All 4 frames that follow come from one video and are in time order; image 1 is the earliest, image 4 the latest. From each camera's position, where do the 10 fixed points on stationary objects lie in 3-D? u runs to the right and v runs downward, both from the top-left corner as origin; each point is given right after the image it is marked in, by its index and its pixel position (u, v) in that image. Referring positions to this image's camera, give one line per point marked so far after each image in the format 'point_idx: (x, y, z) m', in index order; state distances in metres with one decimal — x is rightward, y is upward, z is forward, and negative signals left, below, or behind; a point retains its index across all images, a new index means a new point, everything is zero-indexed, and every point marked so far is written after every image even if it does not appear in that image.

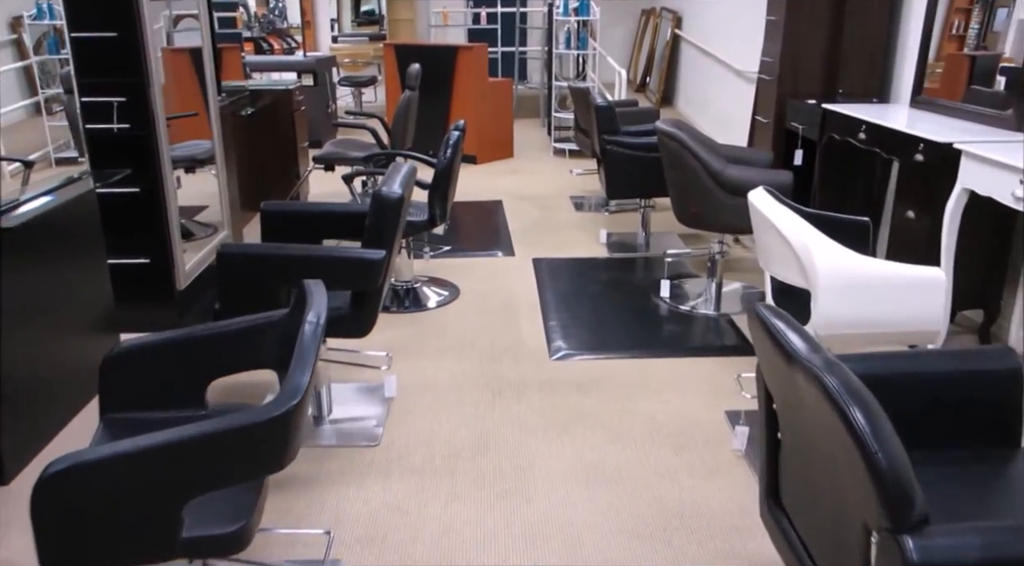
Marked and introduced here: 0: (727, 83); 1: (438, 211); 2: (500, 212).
0: (+1.8, +1.7, +6.7) m
1: (-0.3, +0.3, +3.5) m
2: (-0.1, +0.5, +5.3) m
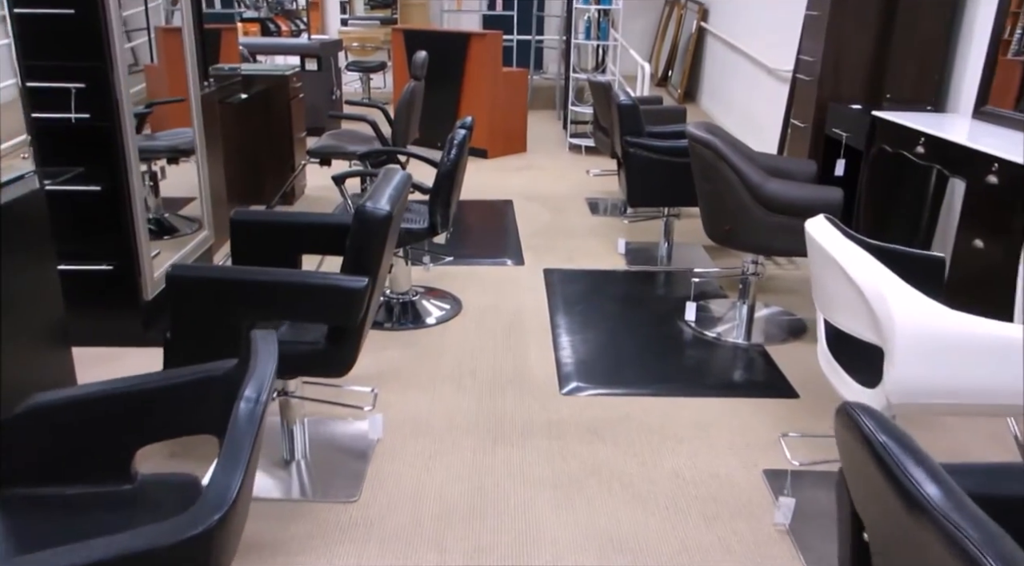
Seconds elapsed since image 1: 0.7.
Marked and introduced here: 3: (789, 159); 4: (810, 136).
0: (+2.0, +1.6, +6.3) m
1: (-0.3, +0.3, +3.1) m
2: (0.0, +0.4, +4.9) m
3: (+1.2, +0.5, +3.3) m
4: (+1.6, +0.8, +4.3) m
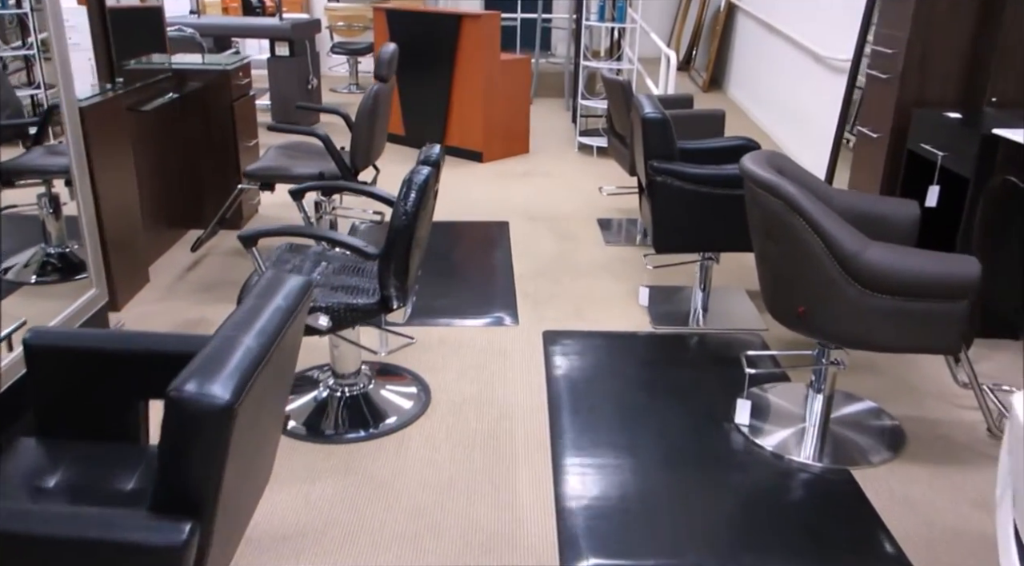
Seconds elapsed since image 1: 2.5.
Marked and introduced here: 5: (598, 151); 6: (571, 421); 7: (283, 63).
0: (+2.0, +1.4, +5.3) m
1: (-0.3, 0.0, +2.2) m
2: (0.0, +0.2, +4.0) m
3: (+1.1, +0.3, +2.4) m
4: (+1.6, +0.6, +3.4) m
5: (+0.6, +1.0, +5.8) m
6: (+0.2, -0.4, +2.5) m
7: (-1.8, +1.7, +6.1) m
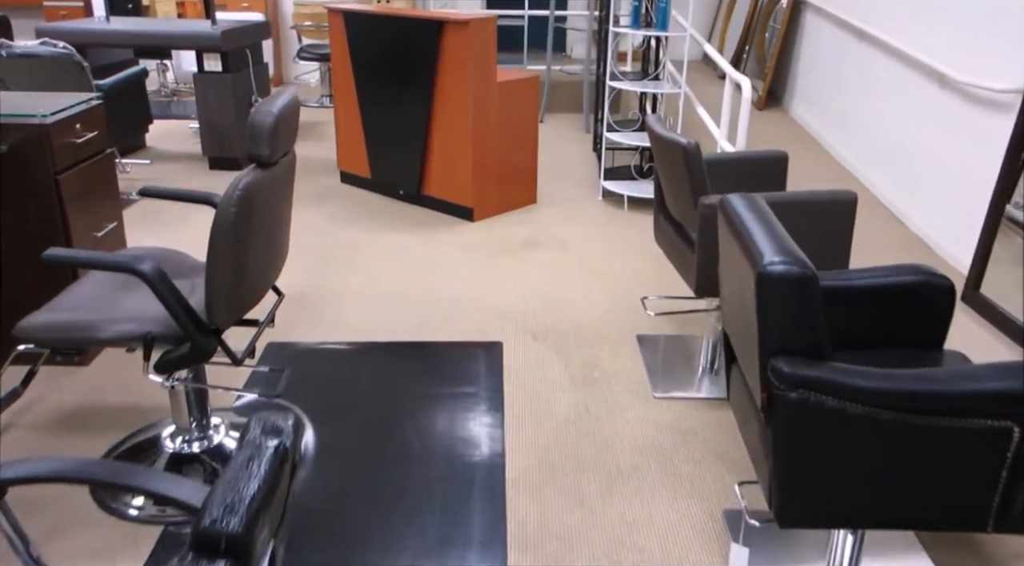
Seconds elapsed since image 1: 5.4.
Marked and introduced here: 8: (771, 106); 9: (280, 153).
0: (+2.0, +0.9, +3.8) m
1: (-0.4, -0.6, +0.8) m
2: (-0.1, -0.3, +2.6) m
3: (+1.1, -0.3, +1.0) m
4: (+1.6, 0.0, +1.9) m
5: (+0.6, +0.4, +4.3) m
6: (+0.1, -1.0, +1.0) m
7: (-1.7, +1.2, +4.7) m
8: (+1.9, +1.3, +6.0) m
9: (-0.5, +0.3, +1.8) m
